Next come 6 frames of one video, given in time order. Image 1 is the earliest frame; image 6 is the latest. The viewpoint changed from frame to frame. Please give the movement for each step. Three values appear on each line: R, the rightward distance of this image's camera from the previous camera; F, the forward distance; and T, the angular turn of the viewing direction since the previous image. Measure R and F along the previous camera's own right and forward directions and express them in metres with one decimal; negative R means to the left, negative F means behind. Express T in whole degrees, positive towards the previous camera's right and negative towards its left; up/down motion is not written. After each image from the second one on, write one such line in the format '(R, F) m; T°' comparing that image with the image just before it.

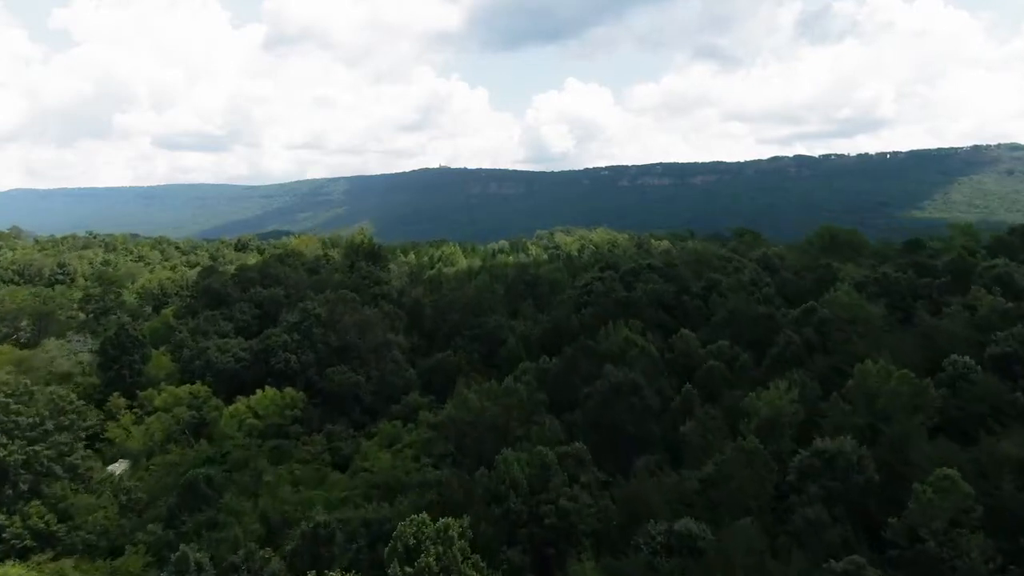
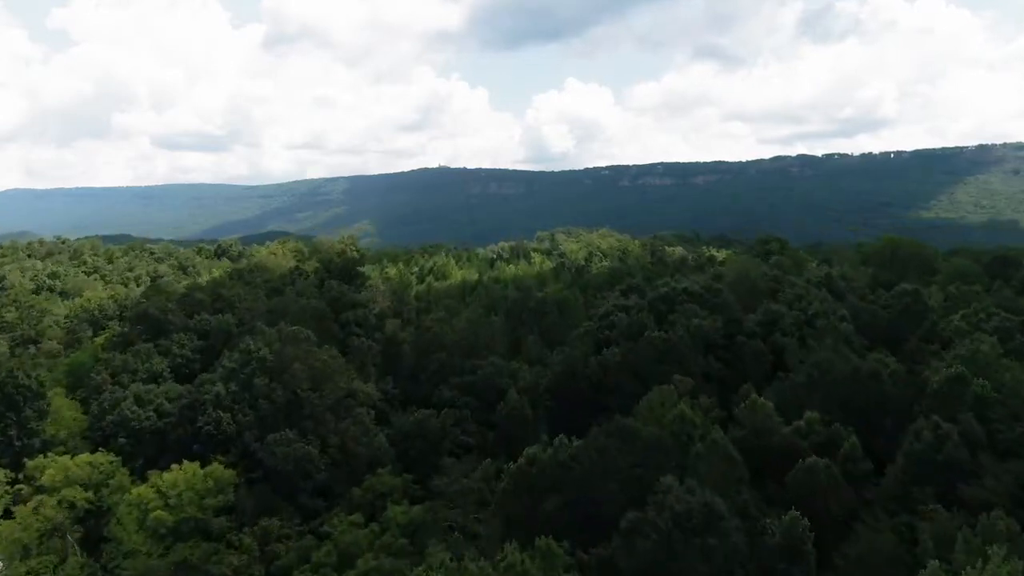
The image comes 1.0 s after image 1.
(0.0, +8.7) m; 0°
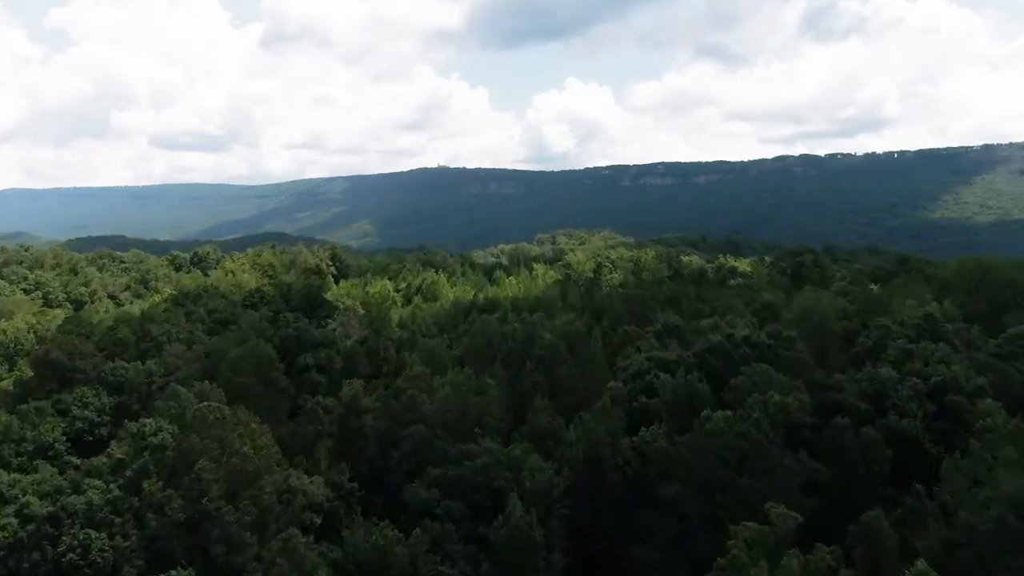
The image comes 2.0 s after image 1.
(0.0, +8.7) m; 0°
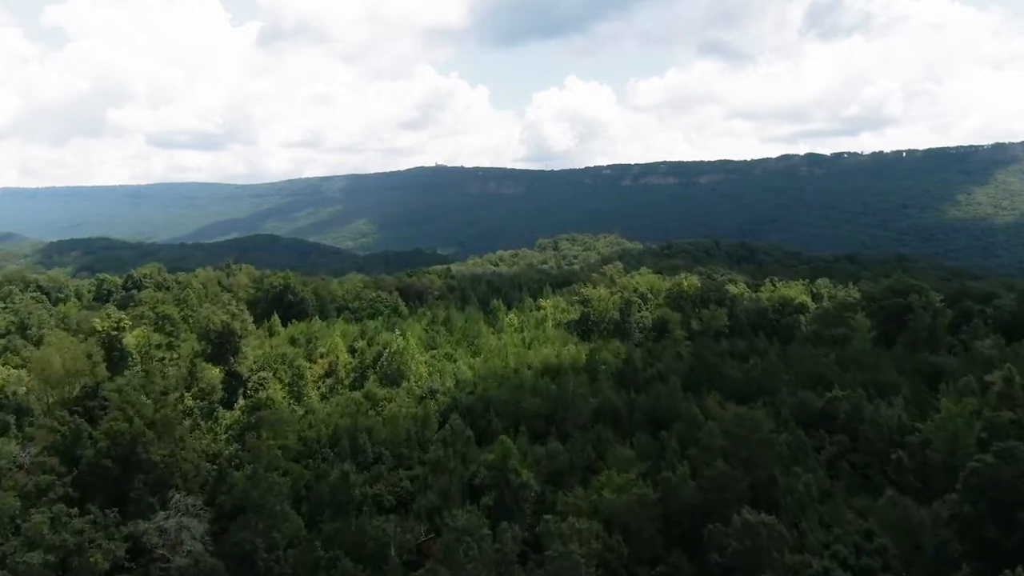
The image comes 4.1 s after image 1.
(-0.1, +18.6) m; 0°
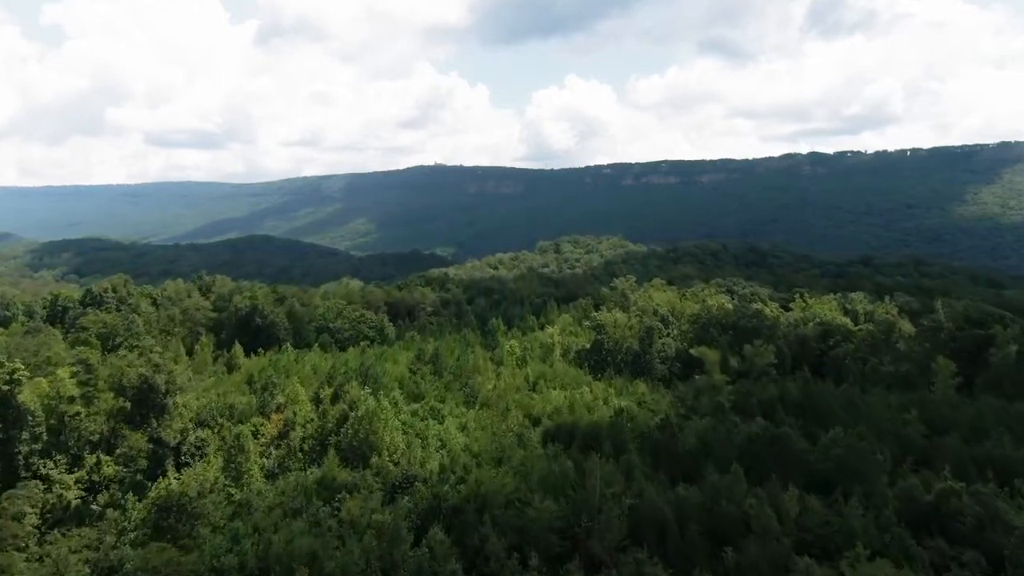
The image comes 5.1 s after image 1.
(-0.1, +8.7) m; 0°
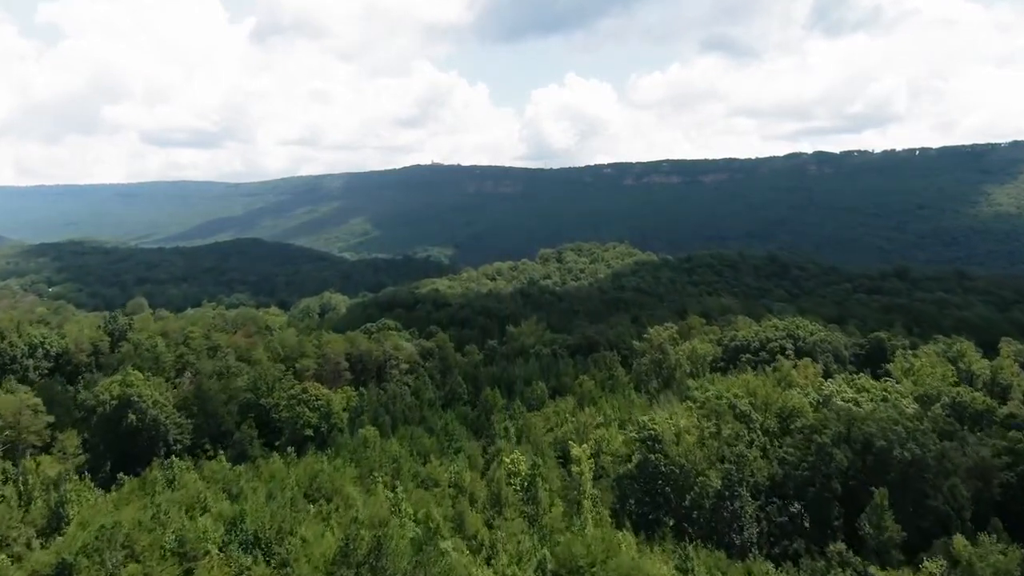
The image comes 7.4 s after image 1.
(-0.1, +19.5) m; 0°
